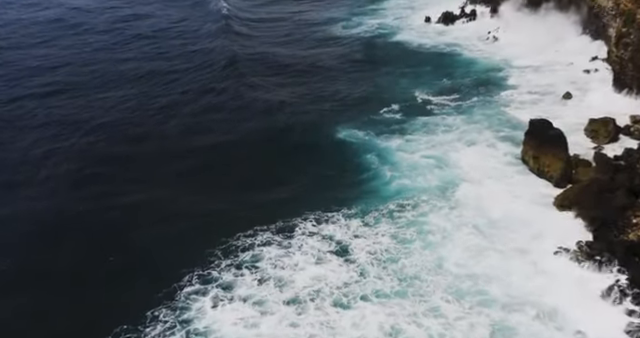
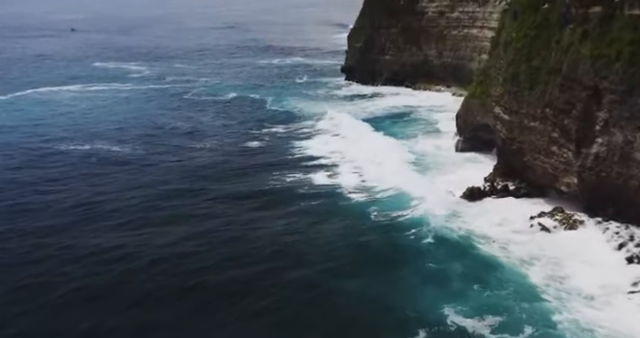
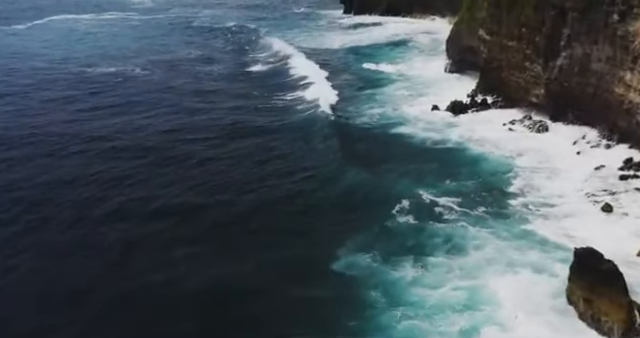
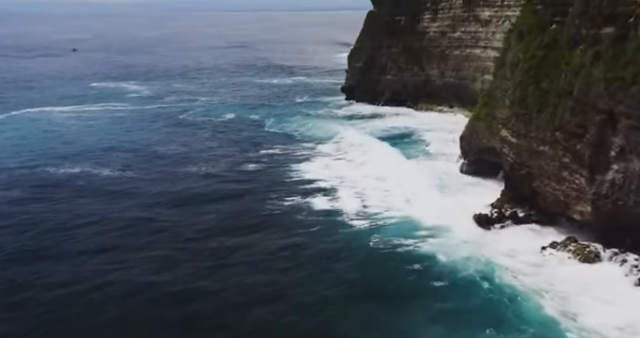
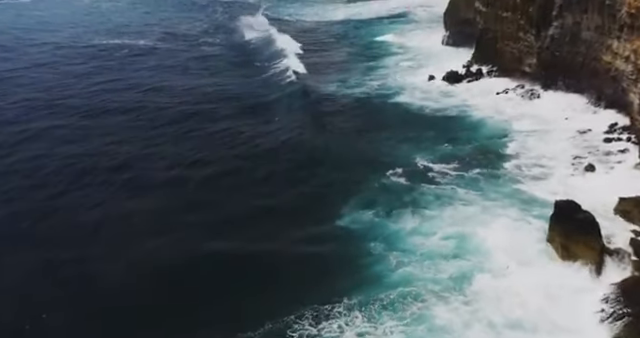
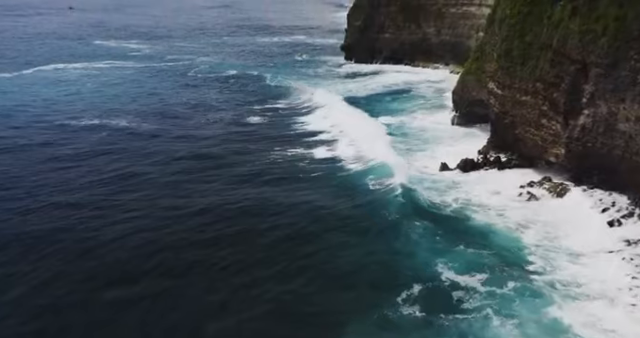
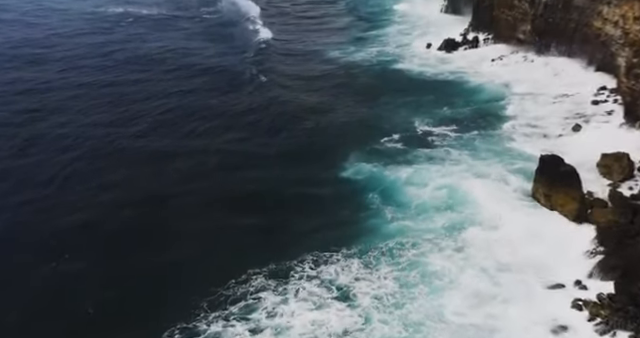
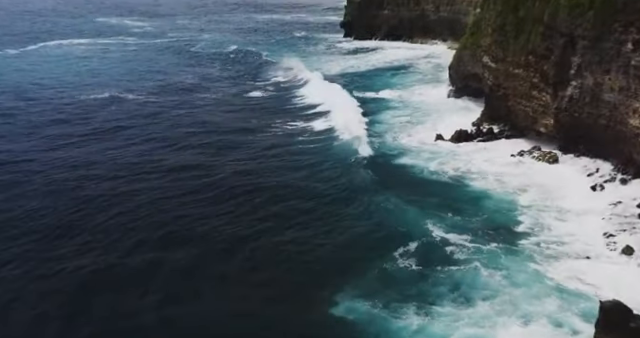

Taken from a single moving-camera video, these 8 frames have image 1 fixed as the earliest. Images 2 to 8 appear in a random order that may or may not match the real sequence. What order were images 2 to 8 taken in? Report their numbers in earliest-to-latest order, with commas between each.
7, 5, 3, 8, 6, 2, 4
